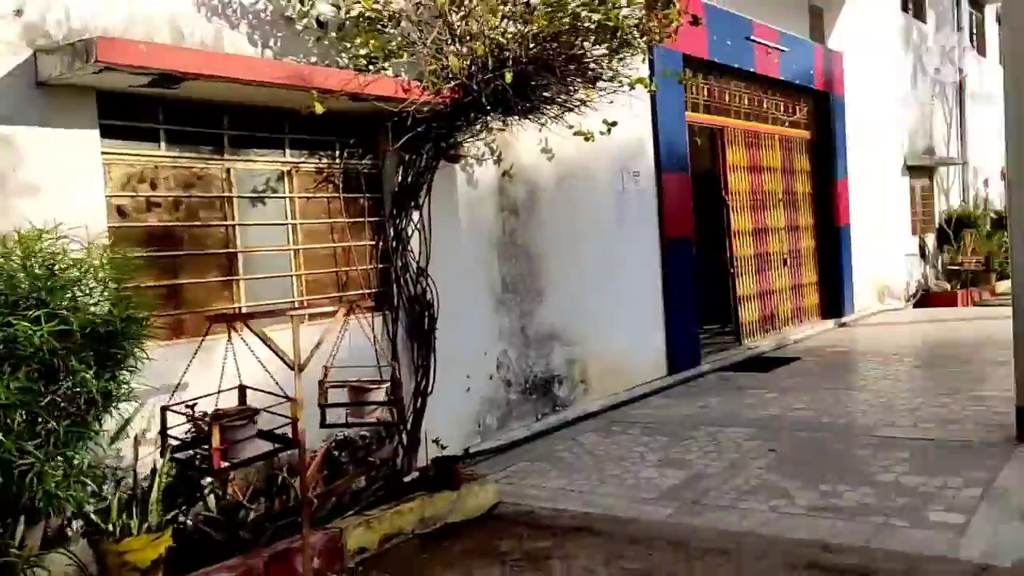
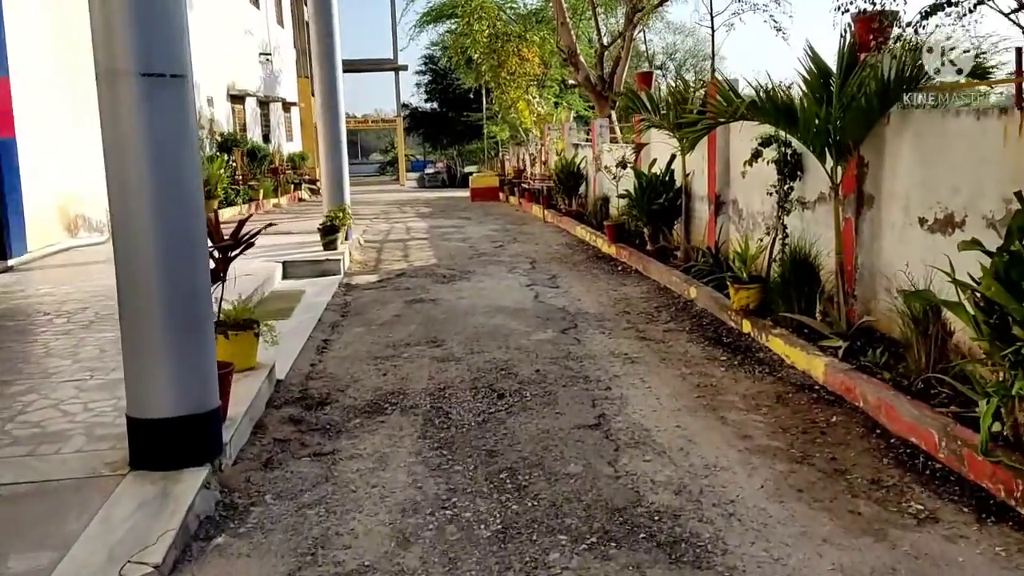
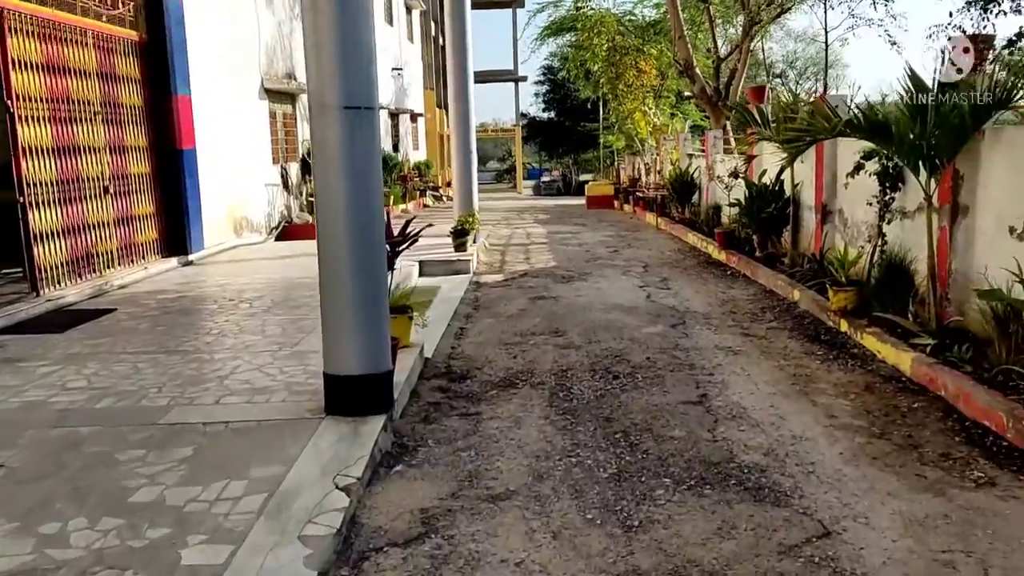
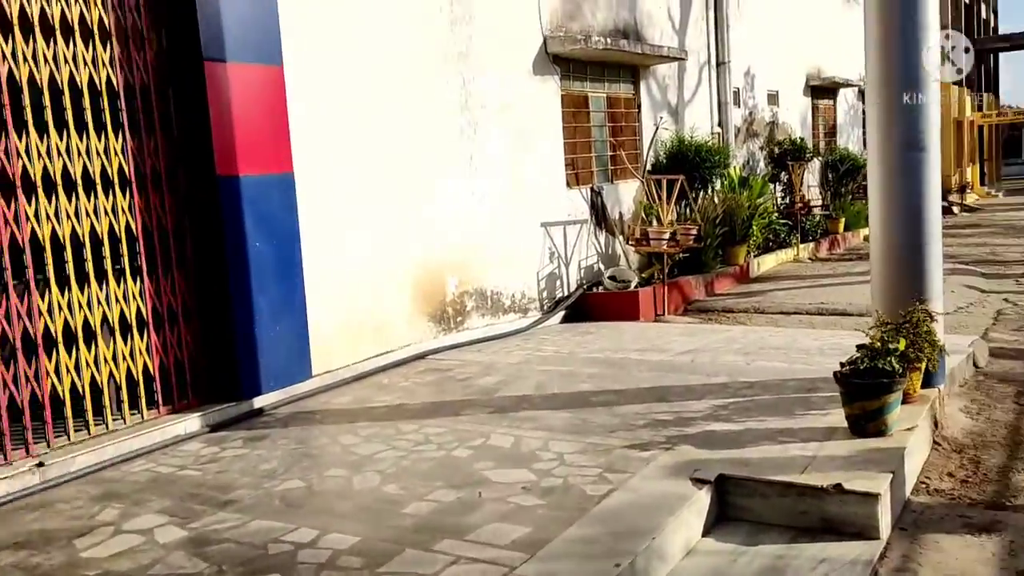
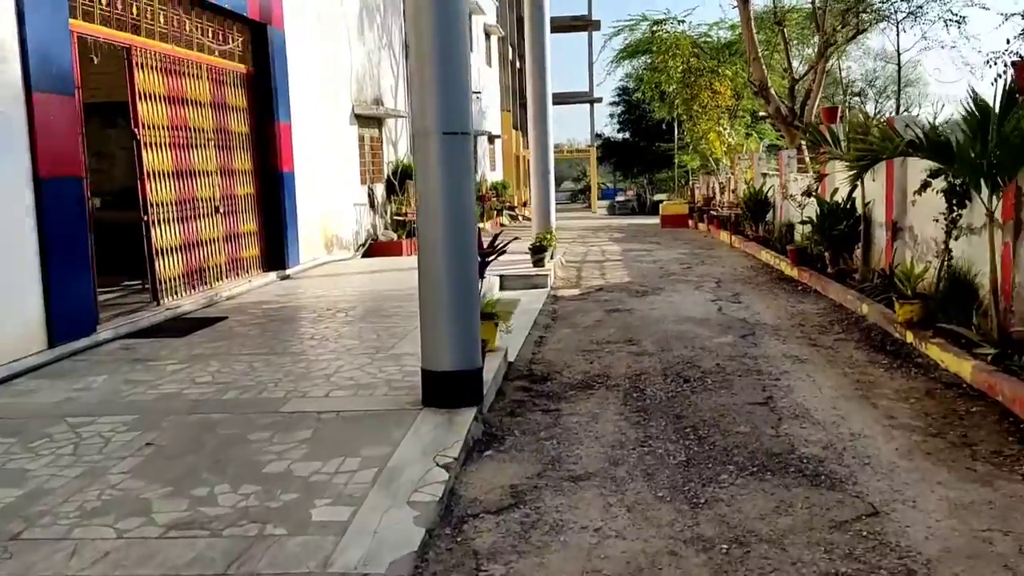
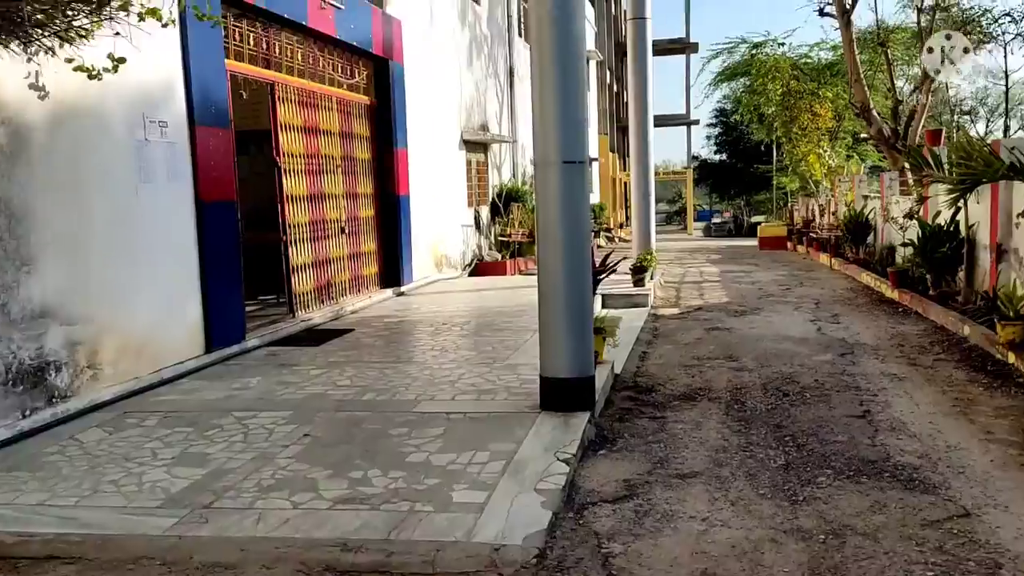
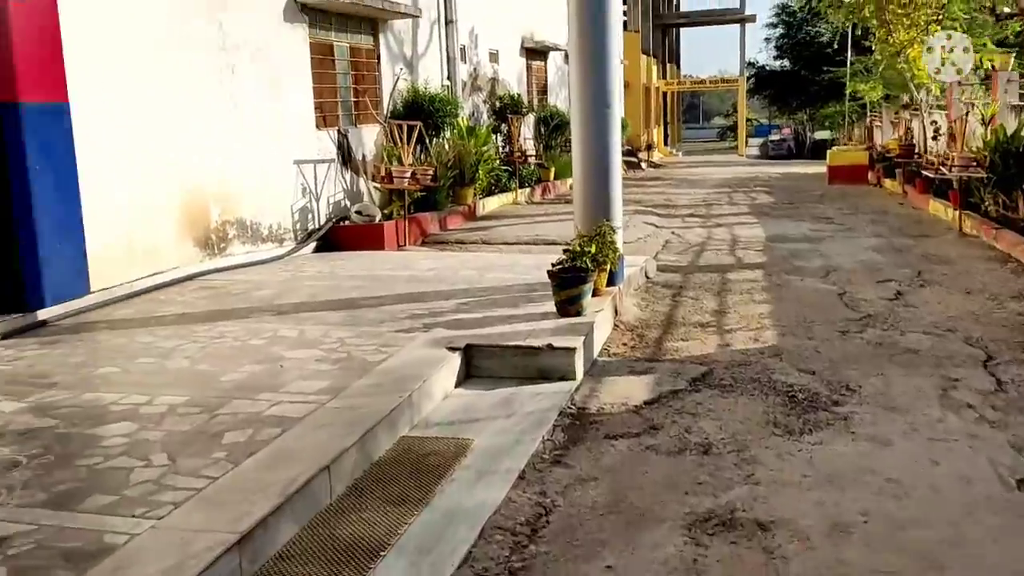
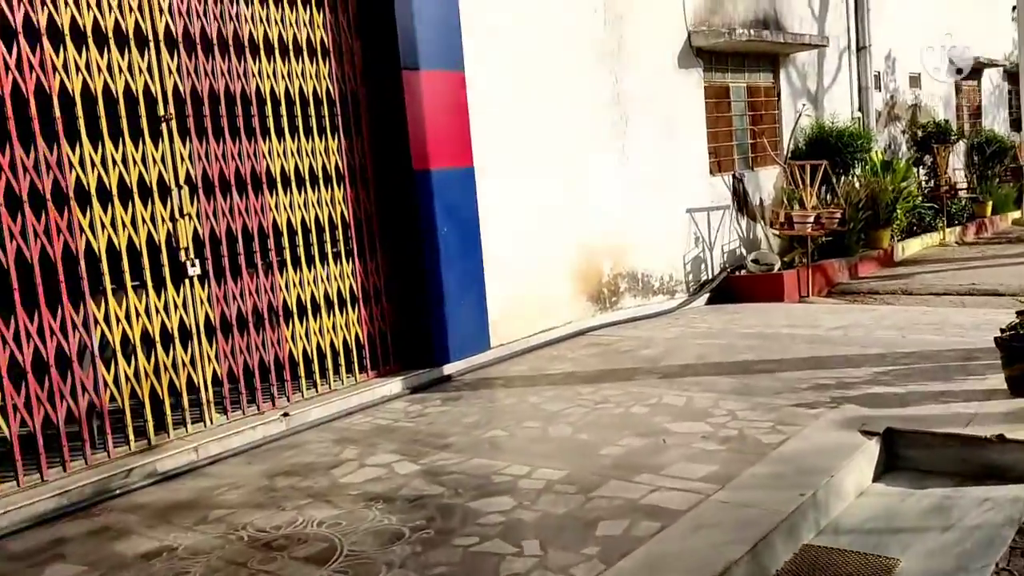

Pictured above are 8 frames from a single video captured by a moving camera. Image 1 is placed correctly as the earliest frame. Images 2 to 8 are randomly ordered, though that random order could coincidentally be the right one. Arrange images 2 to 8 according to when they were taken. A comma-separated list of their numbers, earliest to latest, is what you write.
6, 5, 3, 2, 7, 8, 4
